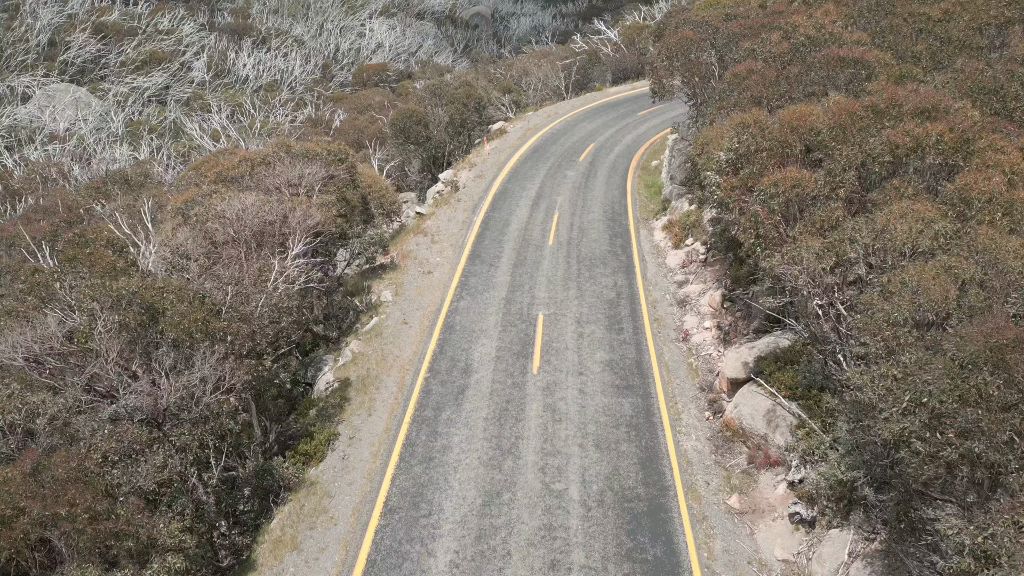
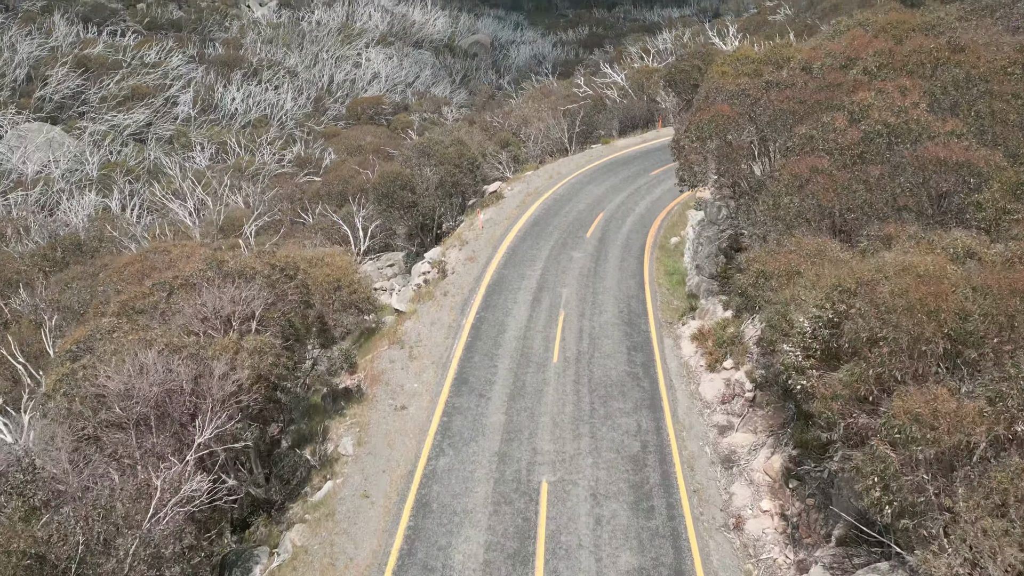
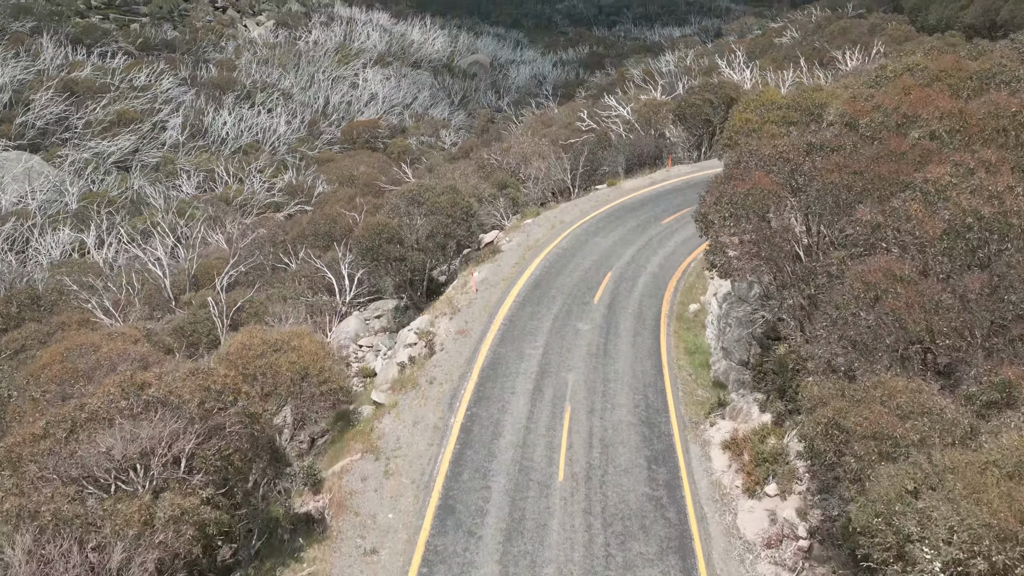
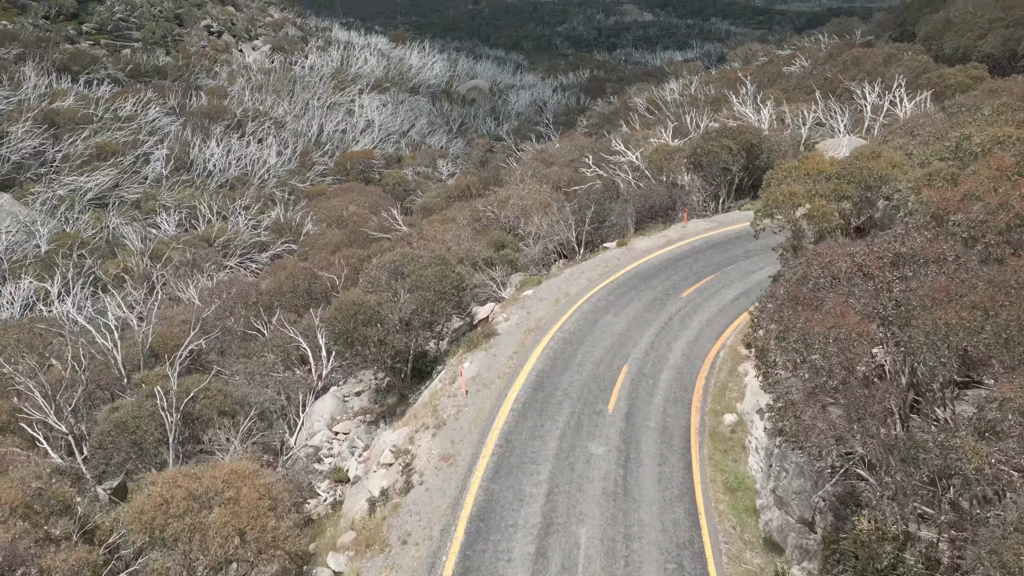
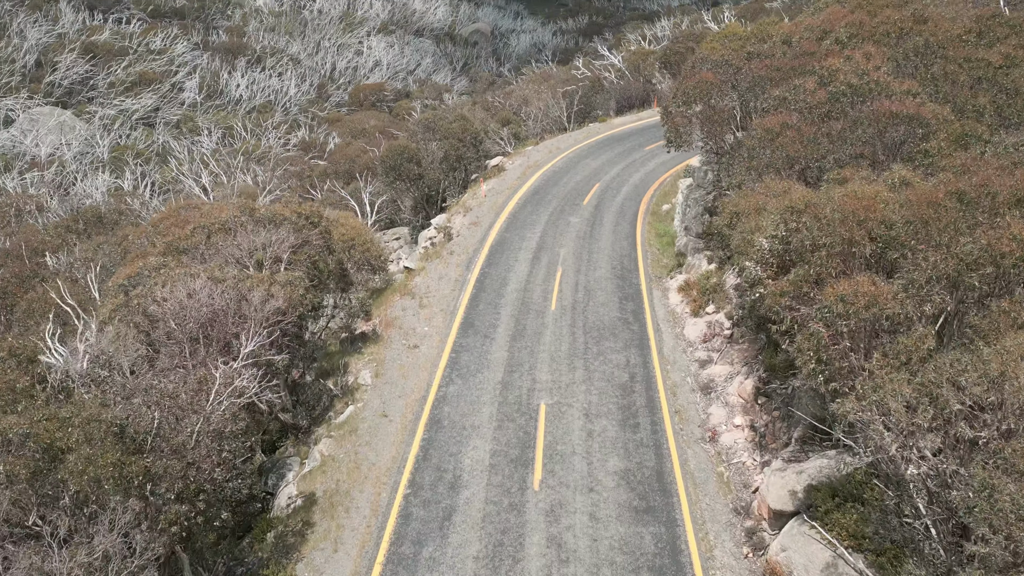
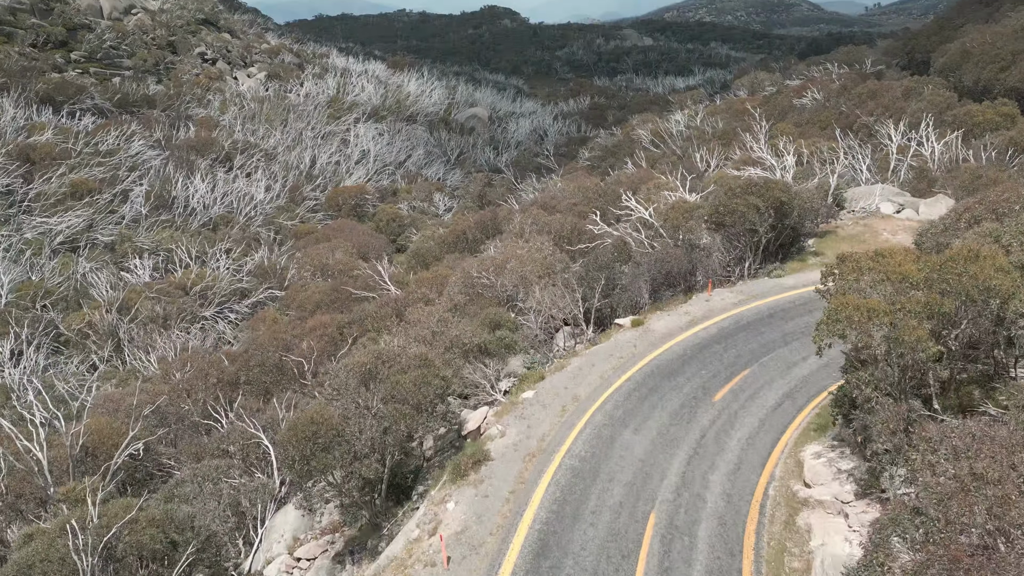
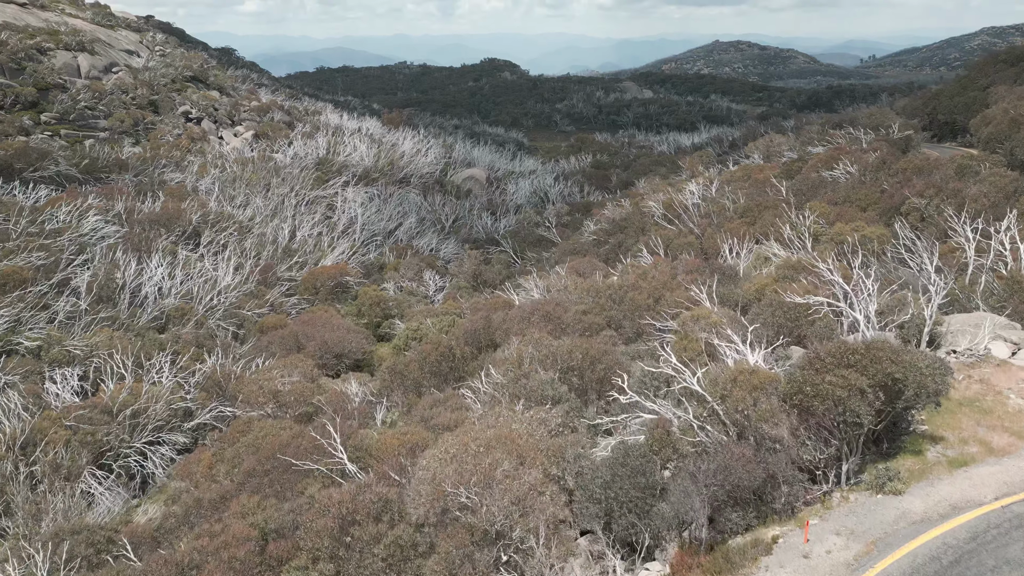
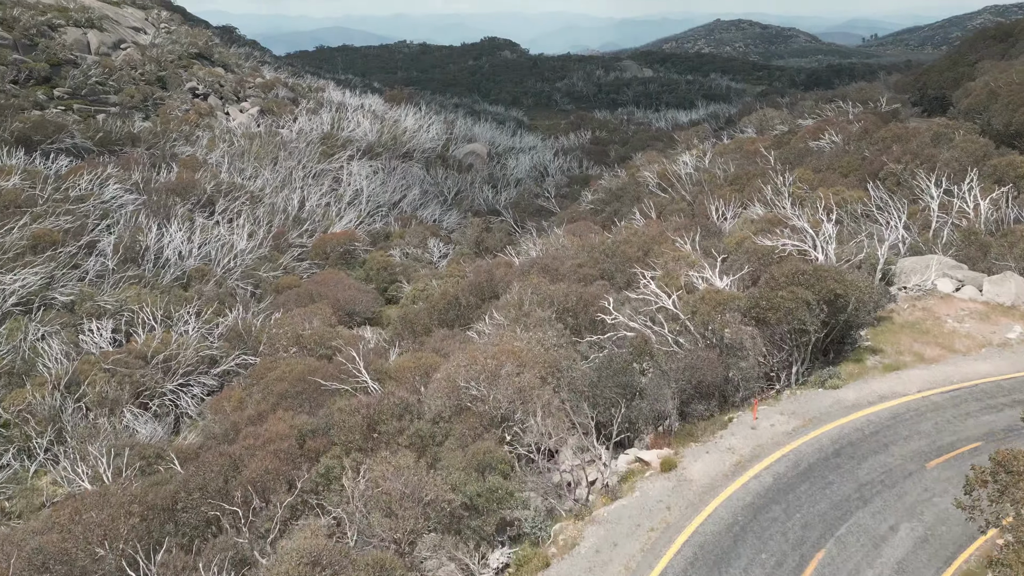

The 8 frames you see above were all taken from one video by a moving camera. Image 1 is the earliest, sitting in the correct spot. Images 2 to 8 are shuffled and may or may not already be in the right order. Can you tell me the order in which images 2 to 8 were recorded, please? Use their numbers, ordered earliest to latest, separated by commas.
5, 2, 3, 4, 6, 8, 7
